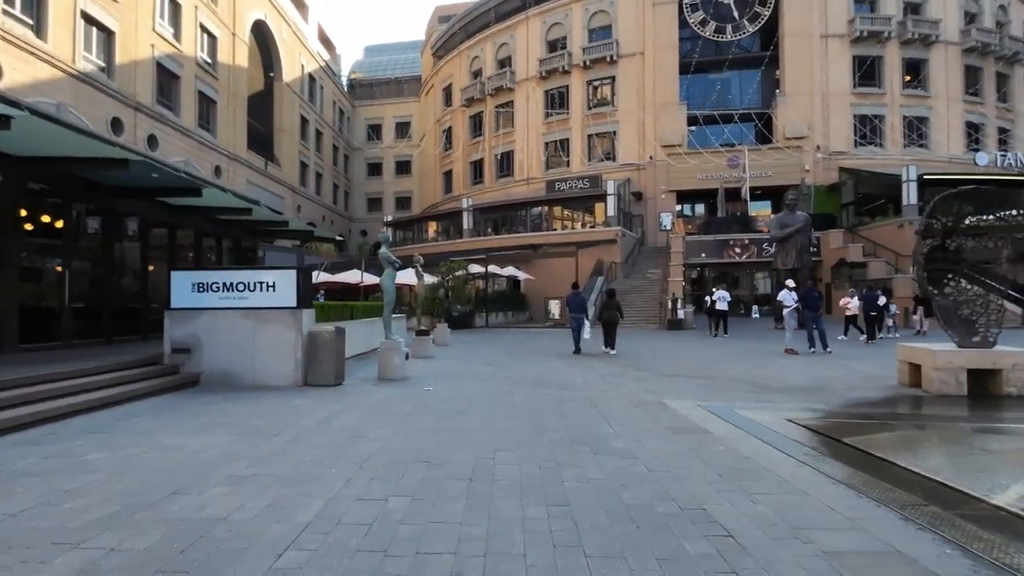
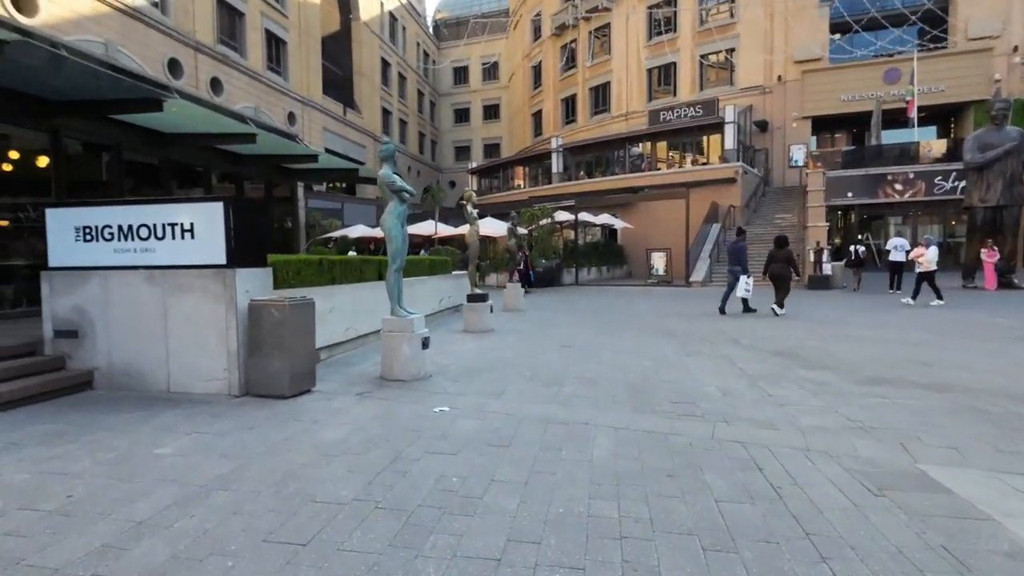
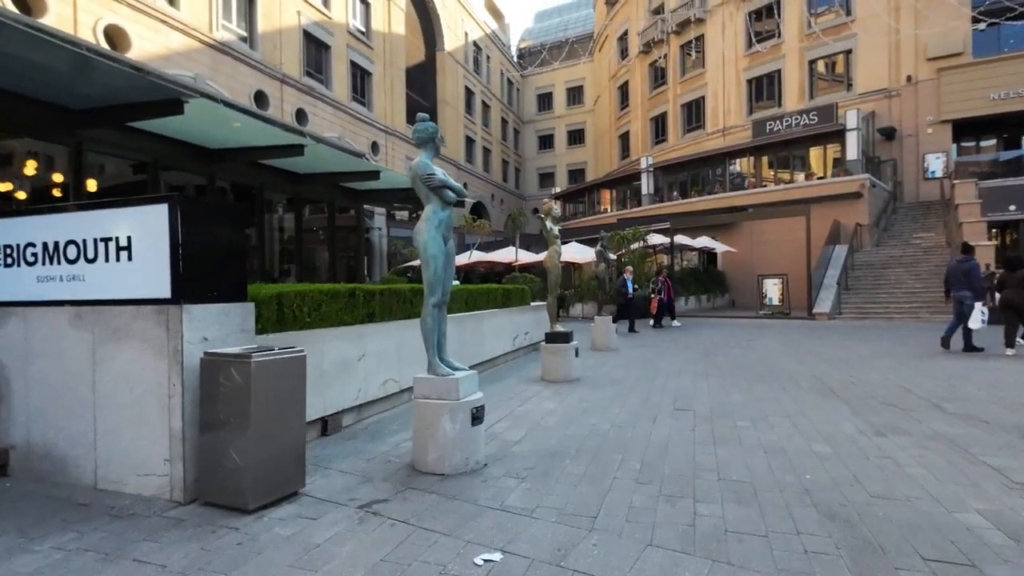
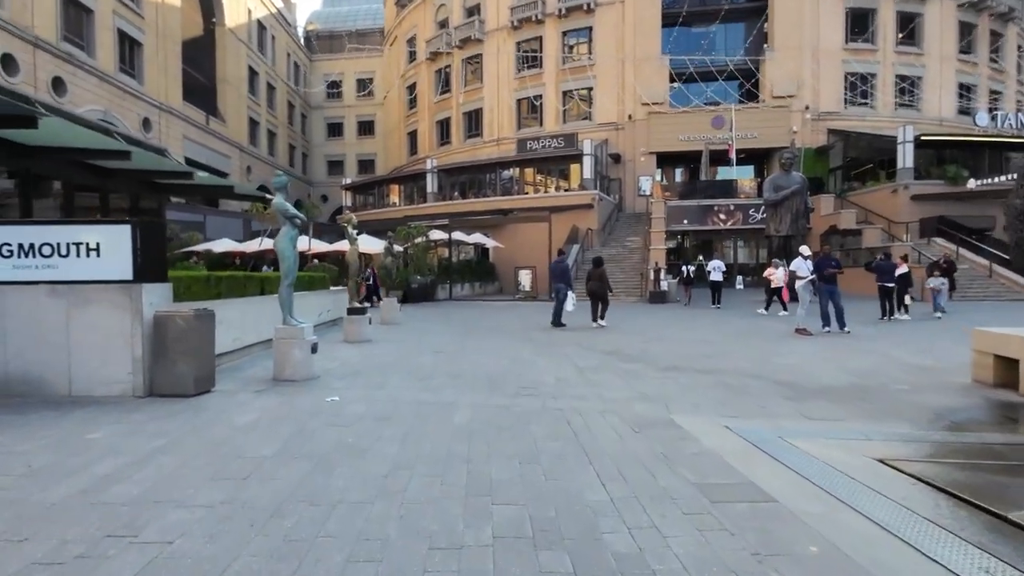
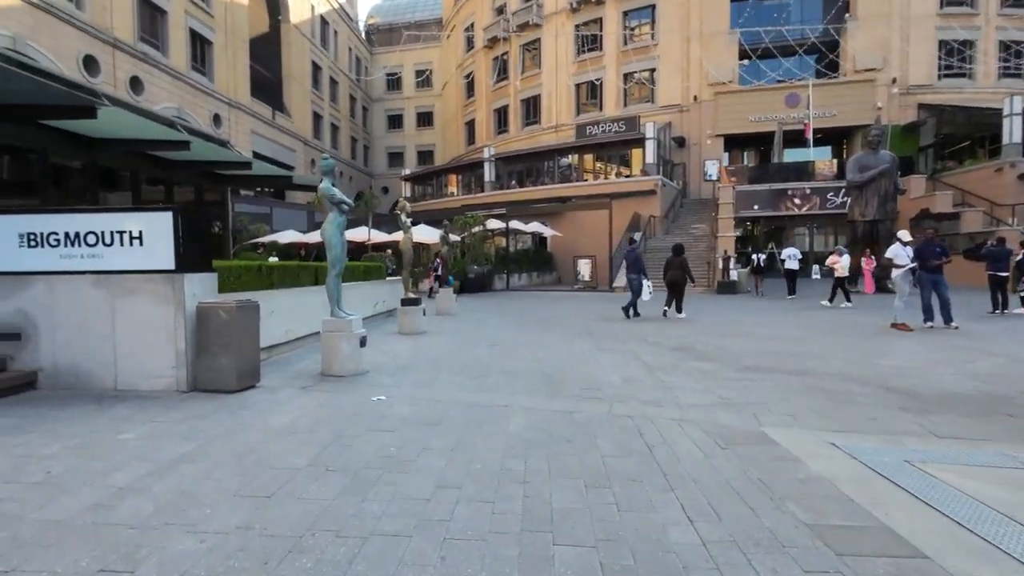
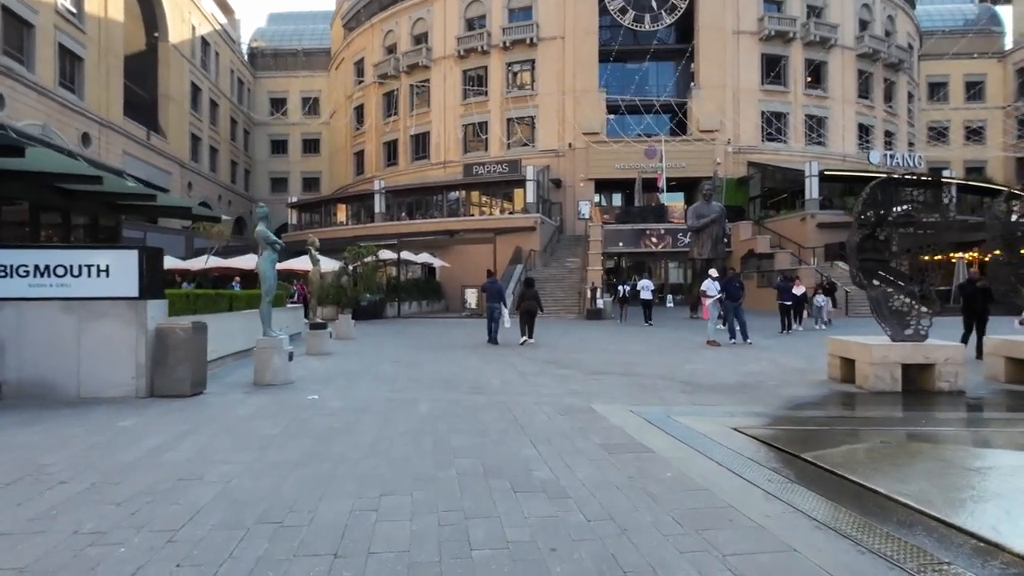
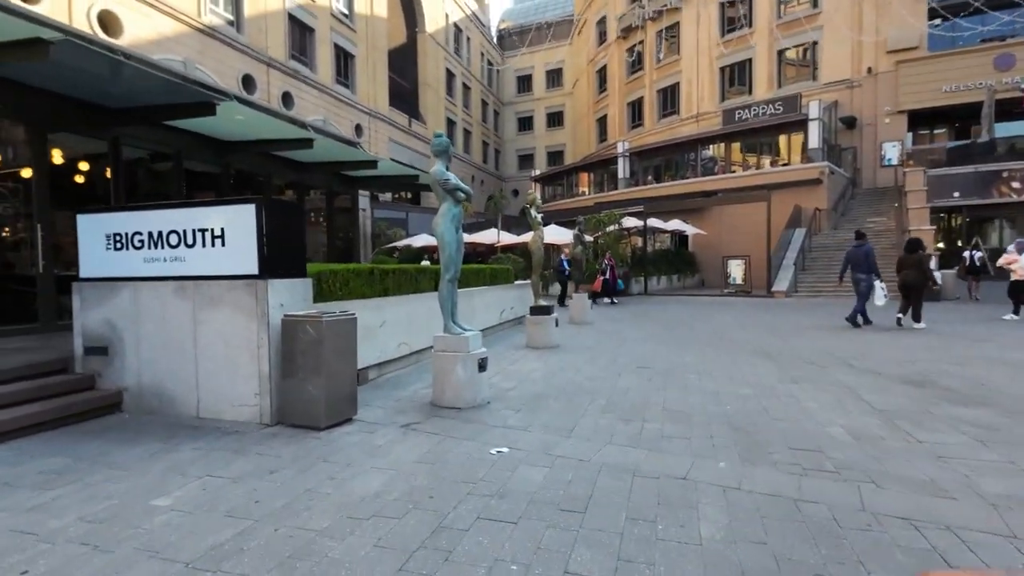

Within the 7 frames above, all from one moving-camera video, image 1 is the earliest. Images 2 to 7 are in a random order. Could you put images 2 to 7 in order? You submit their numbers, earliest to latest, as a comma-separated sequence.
6, 4, 5, 2, 7, 3
